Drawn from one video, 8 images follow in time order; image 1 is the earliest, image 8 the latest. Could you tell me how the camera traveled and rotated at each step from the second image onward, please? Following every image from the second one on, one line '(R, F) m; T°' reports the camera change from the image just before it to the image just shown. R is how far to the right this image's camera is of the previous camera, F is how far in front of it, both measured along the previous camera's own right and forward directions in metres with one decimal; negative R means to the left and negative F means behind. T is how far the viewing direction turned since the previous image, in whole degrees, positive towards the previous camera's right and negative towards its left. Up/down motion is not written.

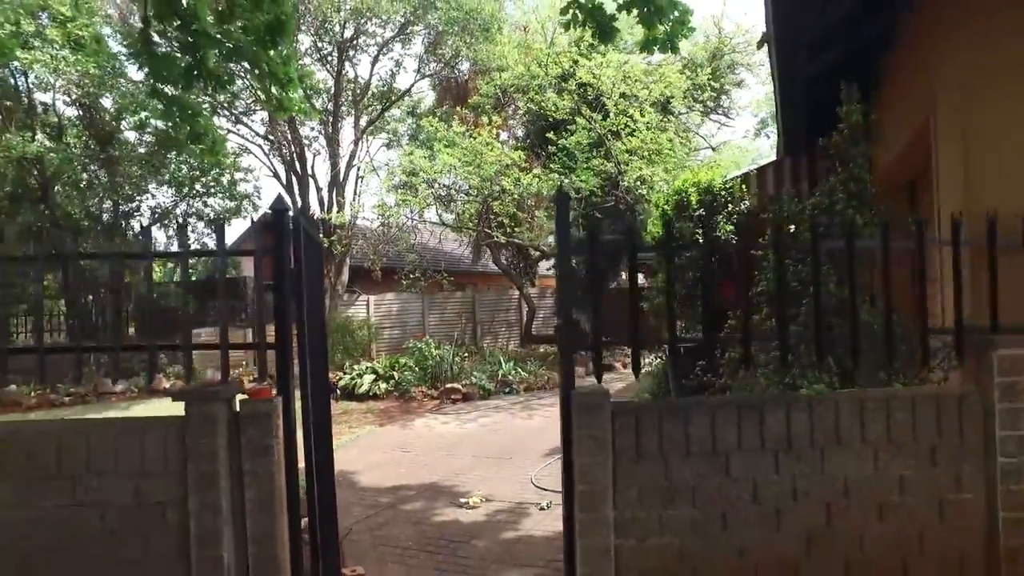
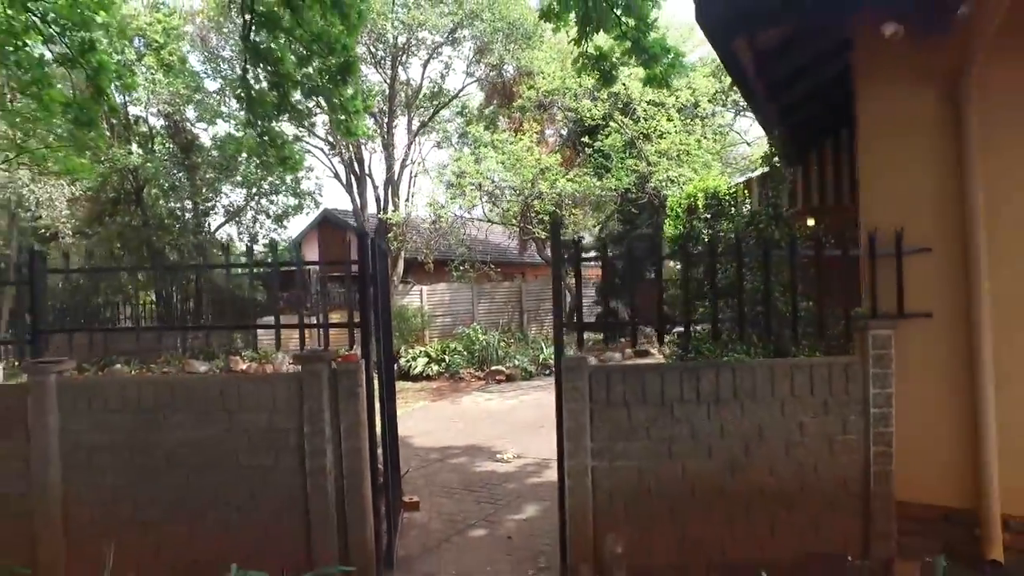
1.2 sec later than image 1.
(+0.2, -1.1) m; -4°
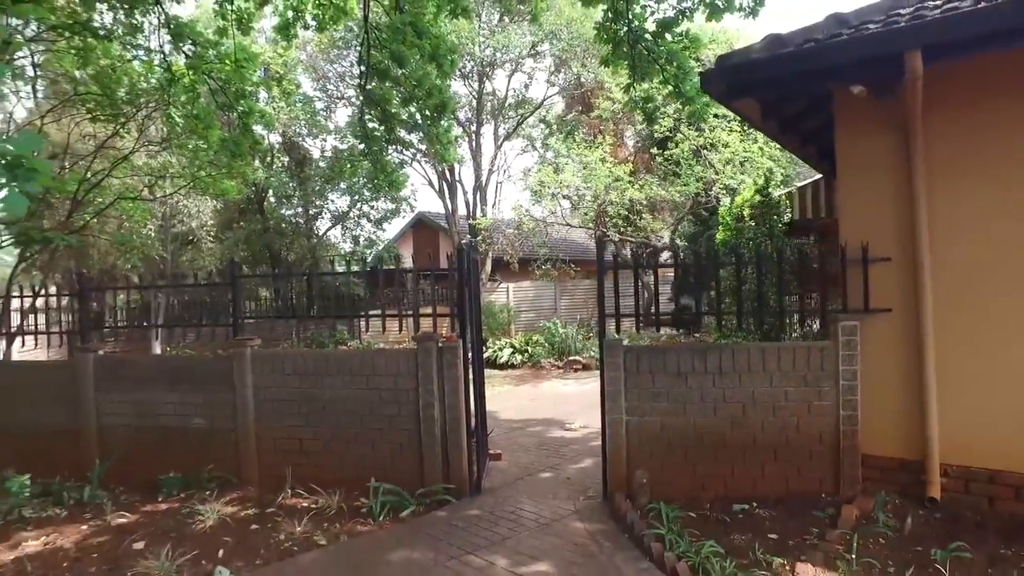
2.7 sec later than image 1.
(+0.2, -1.4) m; -7°
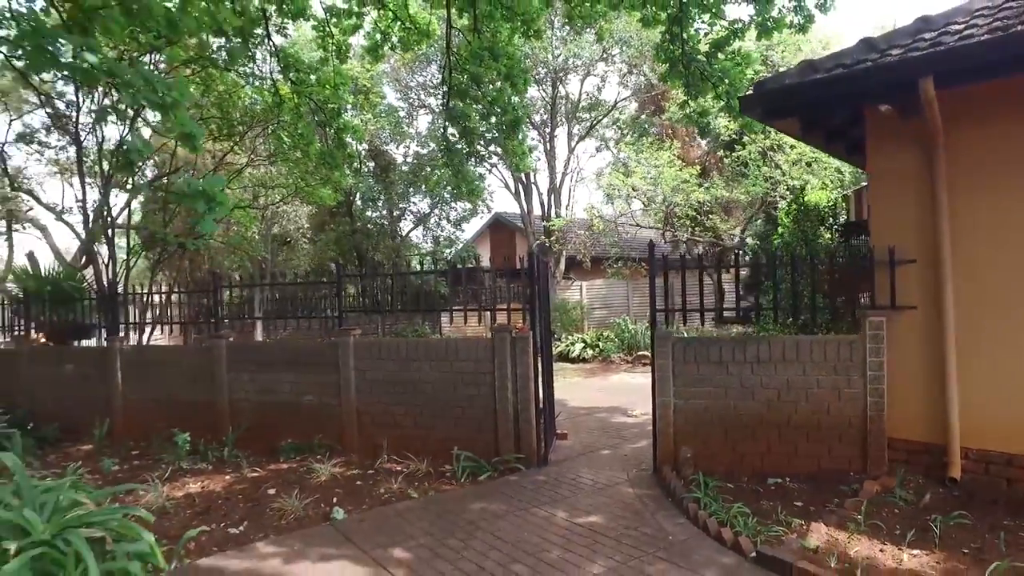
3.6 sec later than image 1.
(+0.1, -0.8) m; -6°
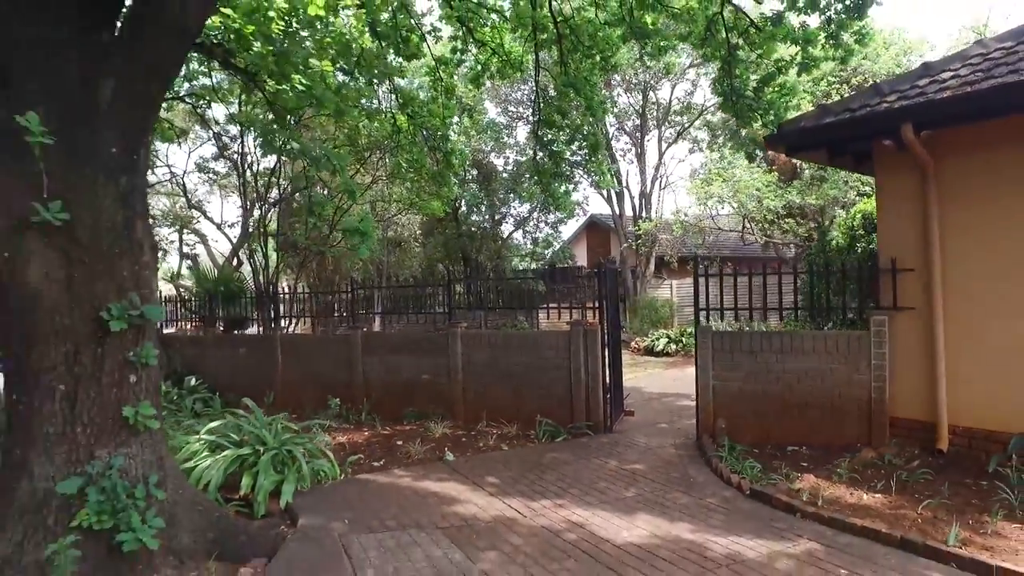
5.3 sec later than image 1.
(+0.3, -1.6) m; -9°
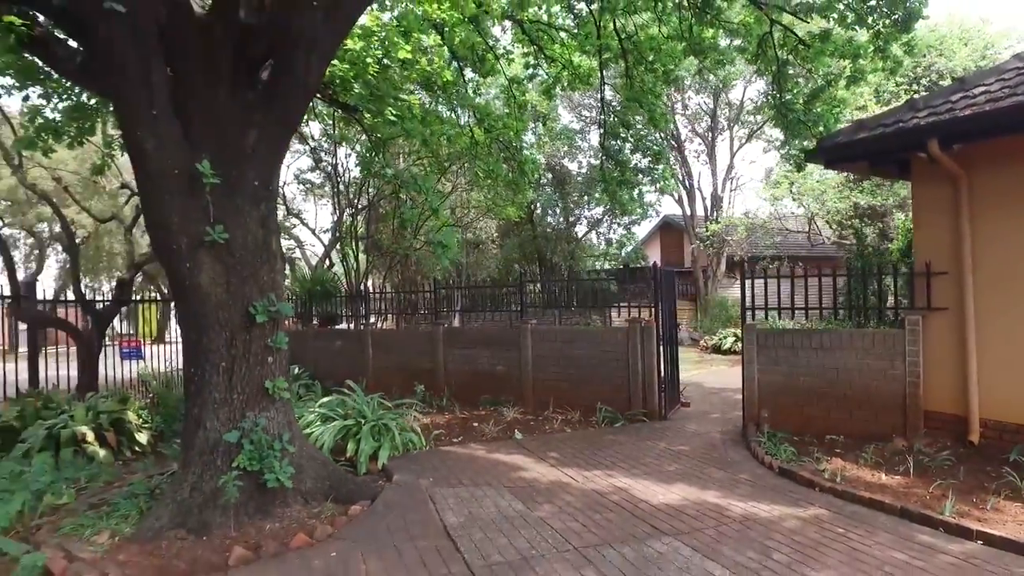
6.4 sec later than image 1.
(+0.2, -0.9) m; -7°
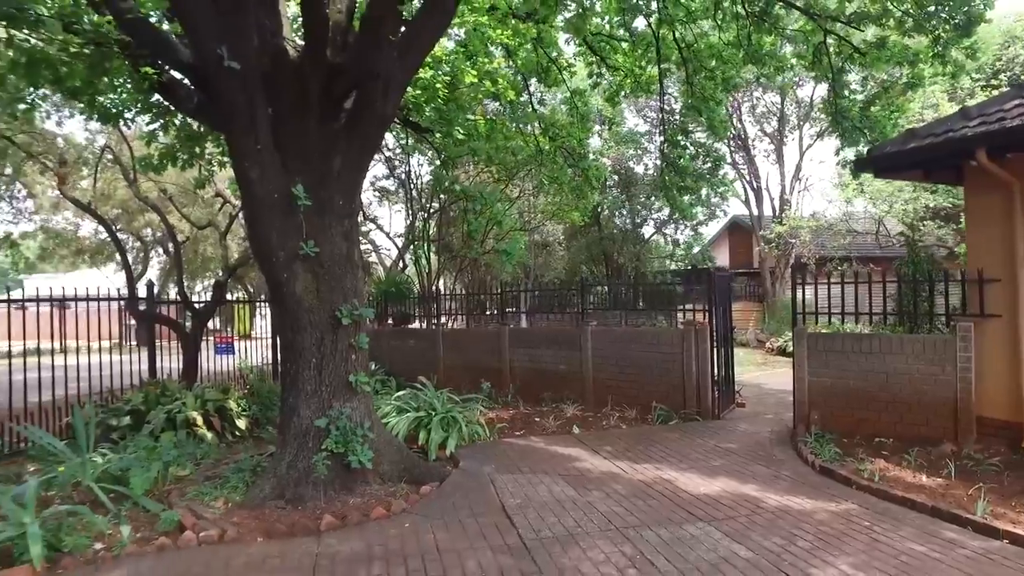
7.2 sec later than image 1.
(+0.1, -0.6) m; -6°
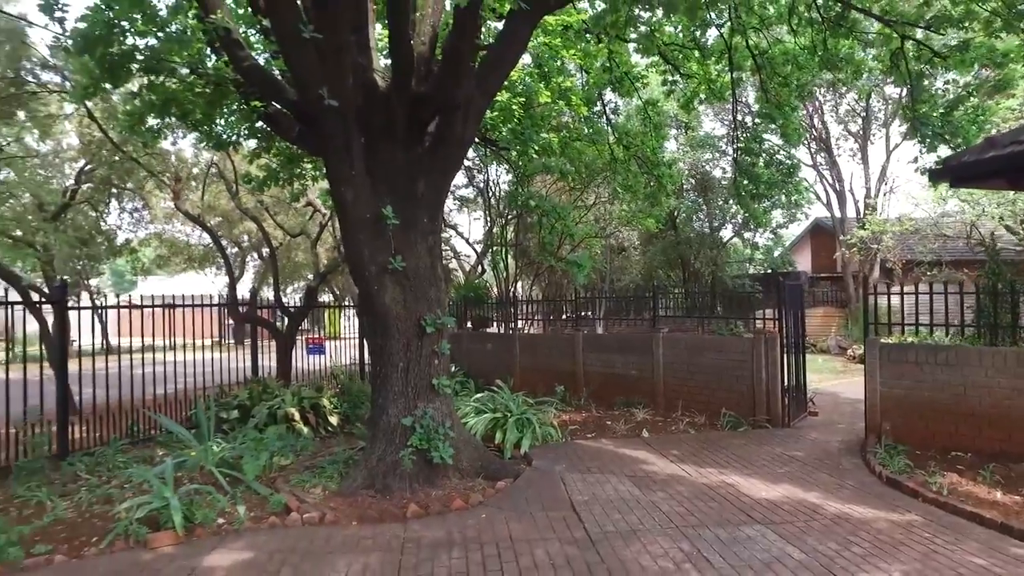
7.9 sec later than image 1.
(+0.1, -0.4) m; -6°
